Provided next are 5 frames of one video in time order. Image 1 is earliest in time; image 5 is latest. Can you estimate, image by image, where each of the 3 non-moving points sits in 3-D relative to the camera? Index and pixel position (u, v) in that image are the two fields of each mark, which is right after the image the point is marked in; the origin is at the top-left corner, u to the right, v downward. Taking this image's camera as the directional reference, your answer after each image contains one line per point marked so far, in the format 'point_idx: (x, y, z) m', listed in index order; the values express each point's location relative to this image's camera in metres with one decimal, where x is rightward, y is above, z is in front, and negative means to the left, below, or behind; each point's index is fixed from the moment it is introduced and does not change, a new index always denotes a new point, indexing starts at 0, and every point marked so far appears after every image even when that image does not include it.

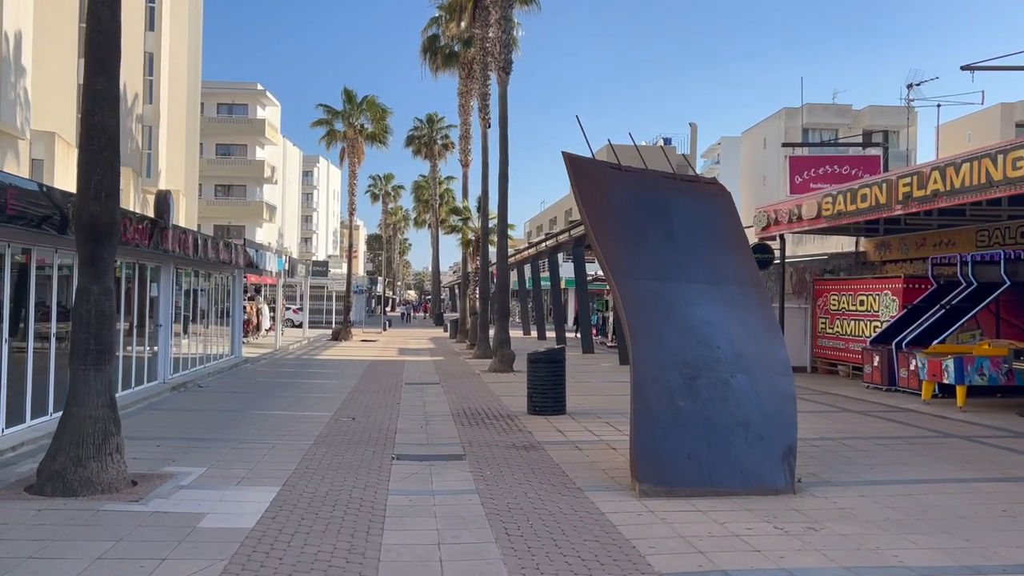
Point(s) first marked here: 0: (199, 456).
0: (-3.6, -2.0, +9.4) m
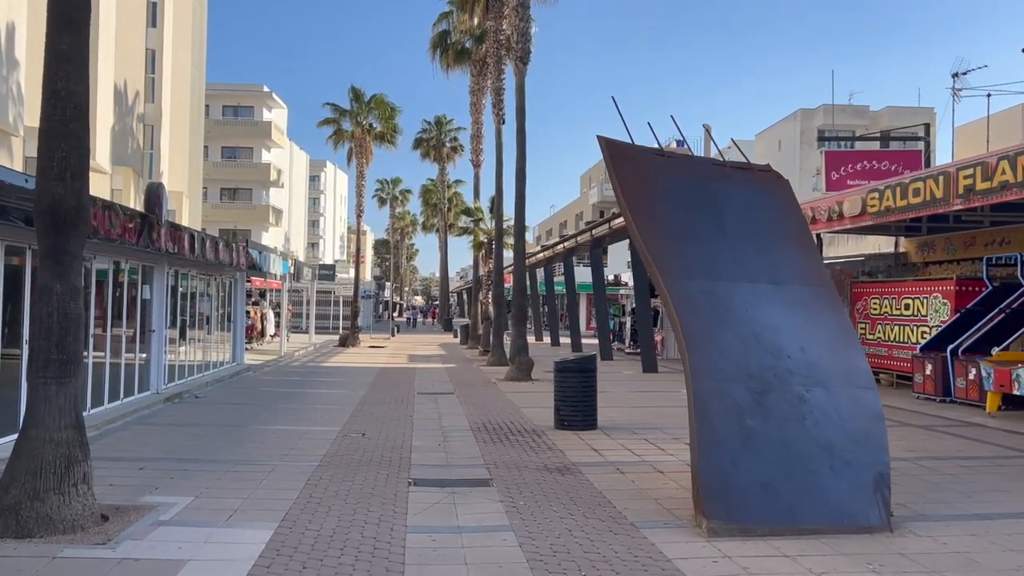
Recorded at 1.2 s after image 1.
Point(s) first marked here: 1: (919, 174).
0: (-3.3, -1.9, +8.2) m
1: (+7.7, +2.2, +15.5) m
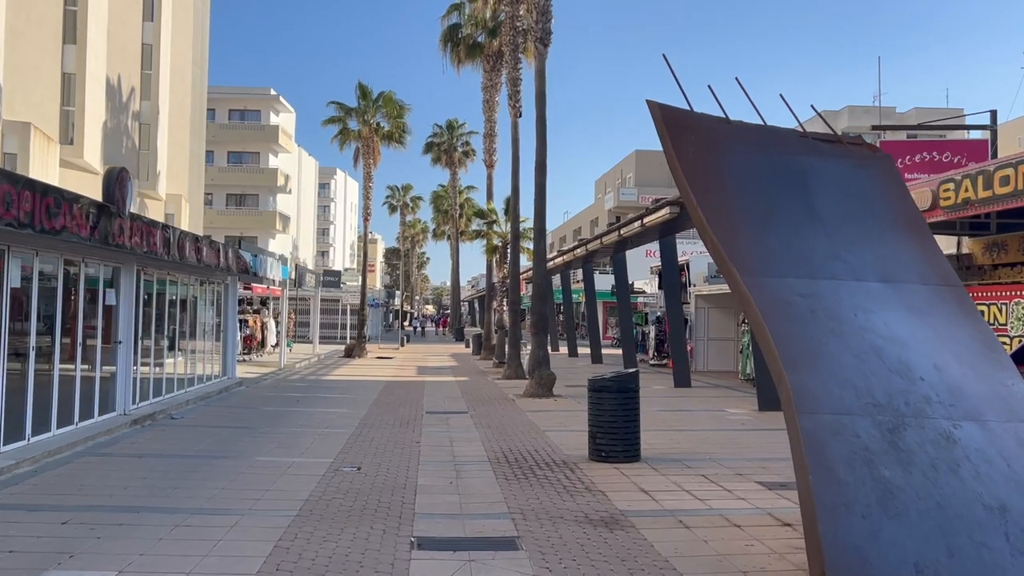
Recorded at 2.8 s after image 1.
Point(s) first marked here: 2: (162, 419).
0: (-3.0, -1.9, +6.2) m
1: (+8.1, +2.1, +13.4) m
2: (-5.7, -2.1, +13.2) m
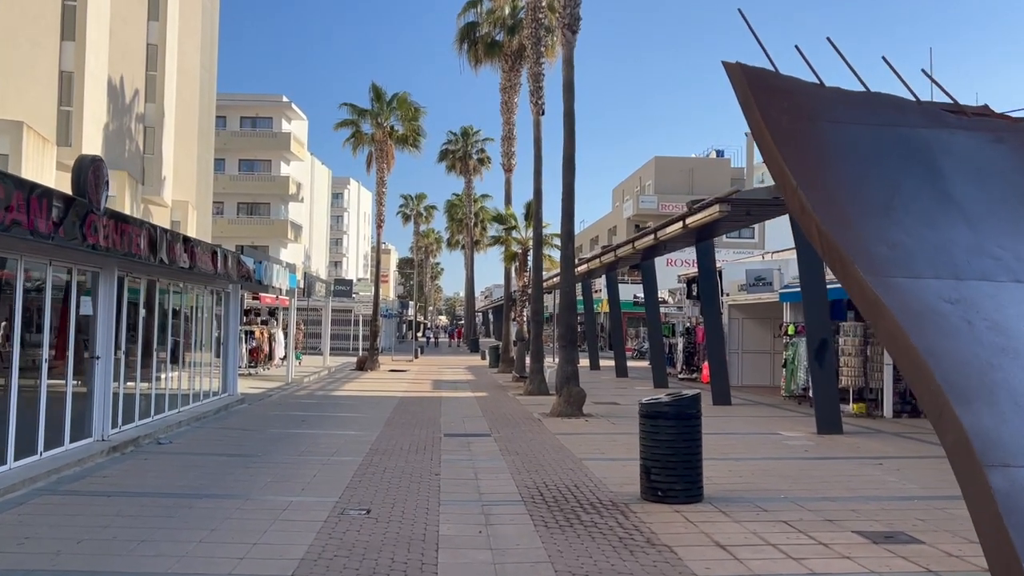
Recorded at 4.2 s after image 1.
0: (-2.7, -2.0, +4.6) m
1: (+8.5, +2.0, +11.7) m
2: (-5.2, -2.2, +11.7) m
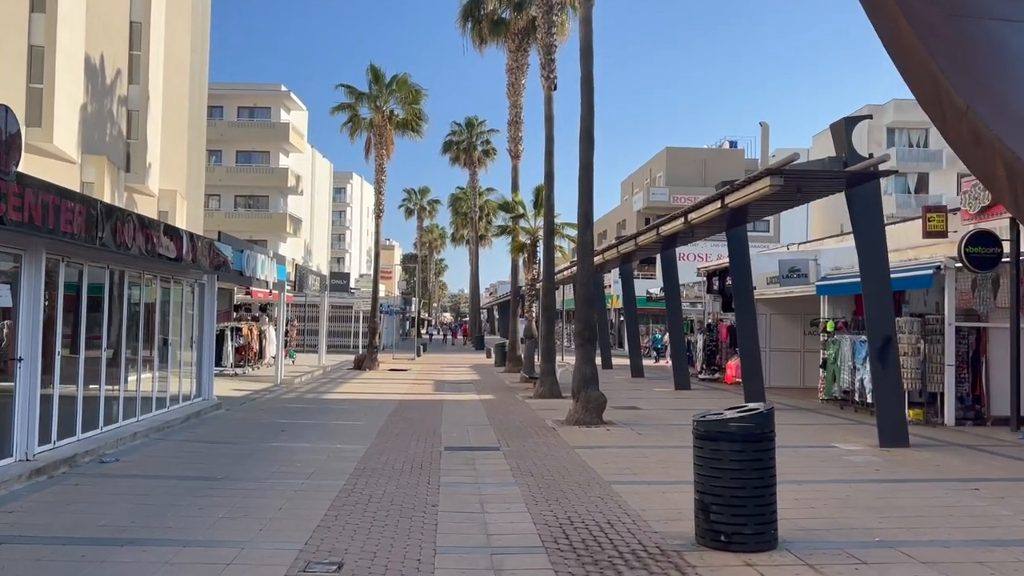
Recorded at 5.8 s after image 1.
0: (-2.5, -1.8, +2.6) m
1: (+8.7, +2.1, +9.6) m
2: (-5.1, -2.1, +9.7) m
